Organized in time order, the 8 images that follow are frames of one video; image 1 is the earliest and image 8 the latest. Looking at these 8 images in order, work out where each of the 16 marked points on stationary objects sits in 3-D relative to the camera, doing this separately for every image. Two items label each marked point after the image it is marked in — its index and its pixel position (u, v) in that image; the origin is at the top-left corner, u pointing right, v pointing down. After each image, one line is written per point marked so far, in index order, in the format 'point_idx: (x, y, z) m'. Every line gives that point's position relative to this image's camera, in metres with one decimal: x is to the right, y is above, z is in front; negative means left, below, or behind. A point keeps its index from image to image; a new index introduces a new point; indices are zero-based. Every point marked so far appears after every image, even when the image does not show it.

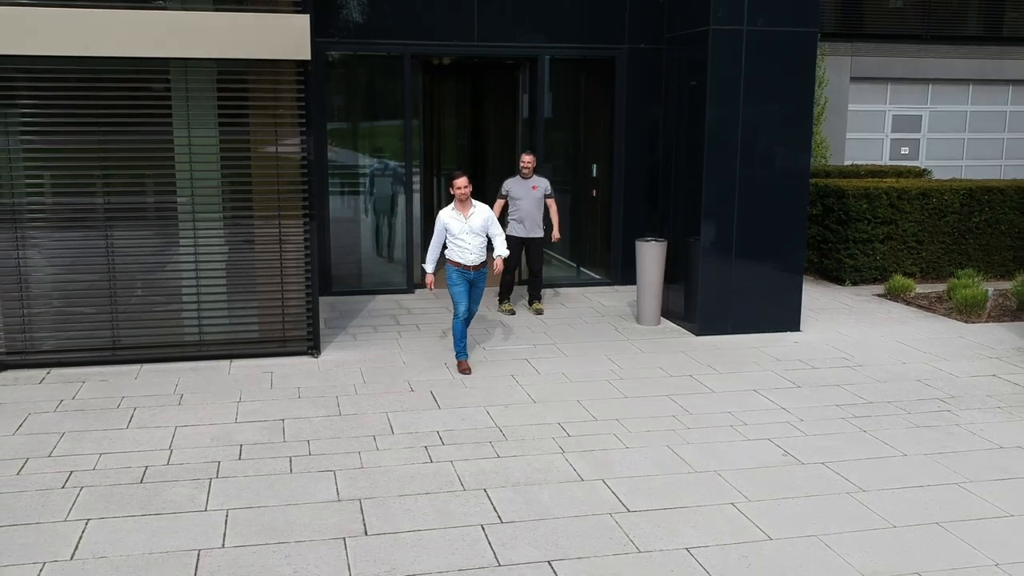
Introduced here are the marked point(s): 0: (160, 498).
0: (-2.0, -1.2, +5.0) m
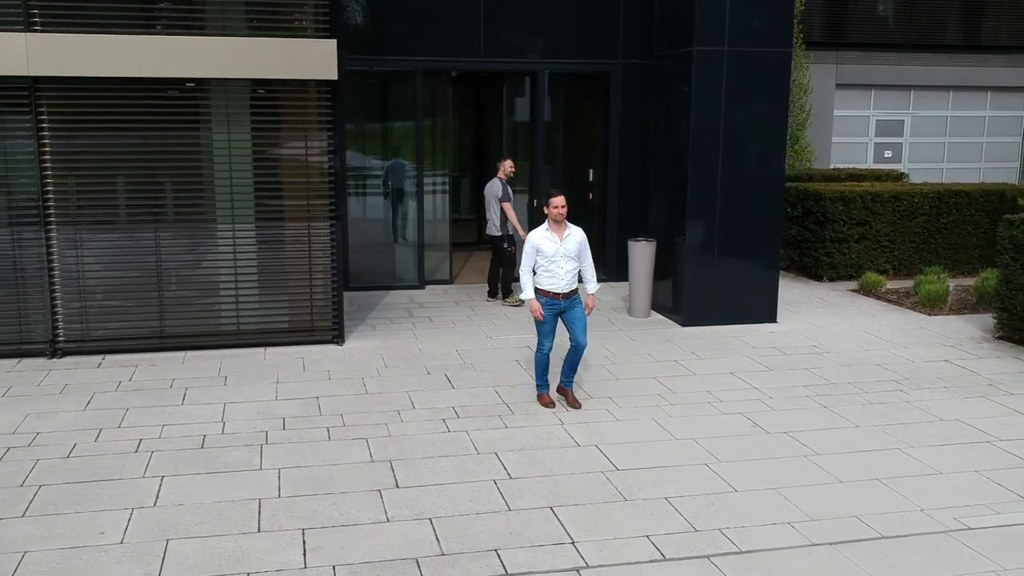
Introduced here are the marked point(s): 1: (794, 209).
0: (-1.9, -1.1, +5.9) m
1: (+3.9, +1.1, +12.5) m
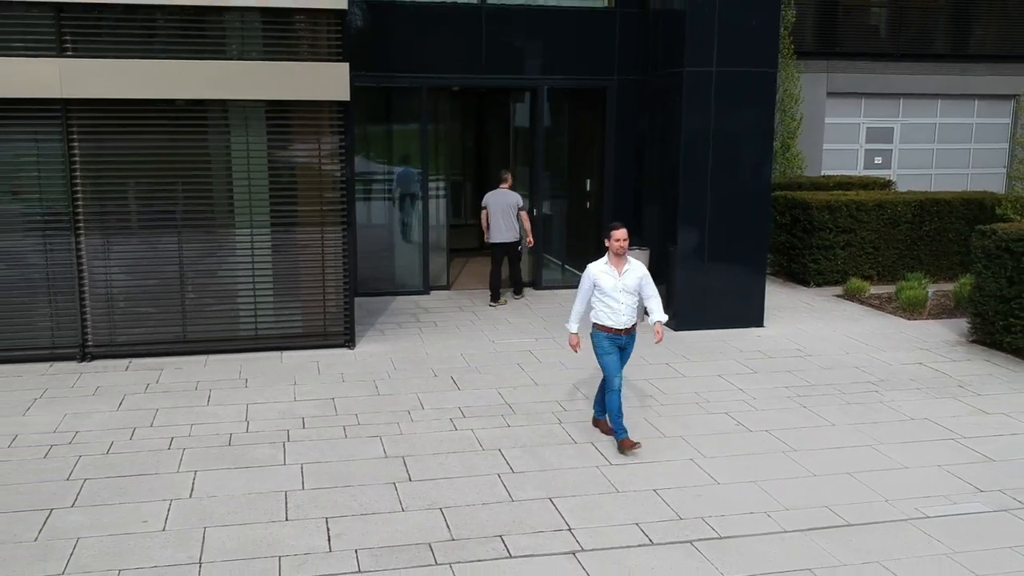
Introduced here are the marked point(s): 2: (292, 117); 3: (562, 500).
0: (-1.9, -1.2, +6.5) m
1: (+3.9, +1.0, +13.1) m
2: (-2.2, +1.7, +9.1) m
3: (+0.3, -1.4, +5.7) m
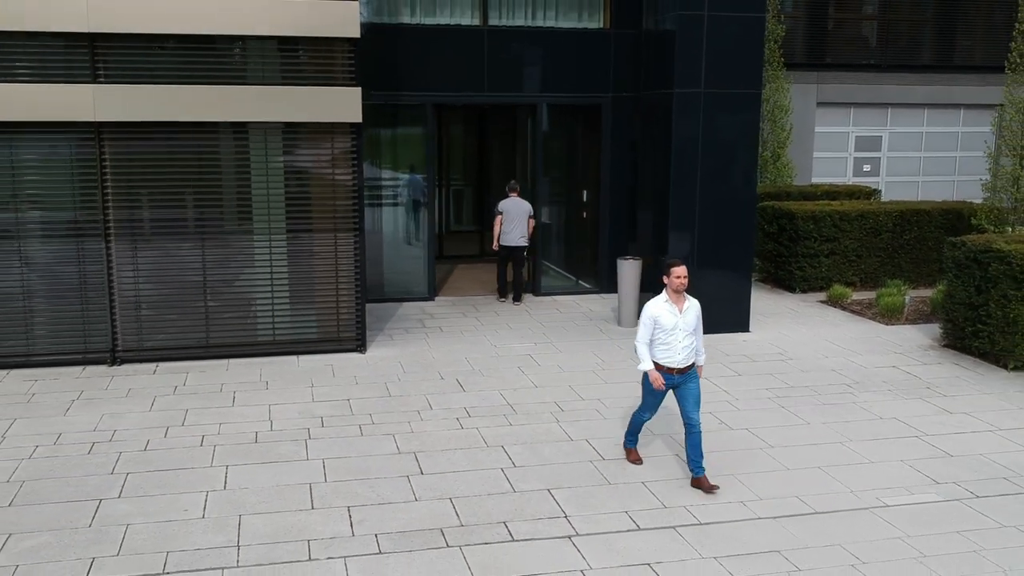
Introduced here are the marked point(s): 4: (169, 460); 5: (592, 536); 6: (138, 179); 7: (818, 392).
0: (-1.9, -1.3, +7.1) m
1: (+3.9, +0.9, +13.7) m
2: (-2.2, +1.6, +9.7) m
3: (+0.3, -1.4, +6.4) m
4: (-2.7, -1.3, +7.0) m
5: (+0.5, -1.6, +5.7) m
6: (-3.9, +1.1, +9.4) m
7: (+3.0, -1.0, +8.7) m
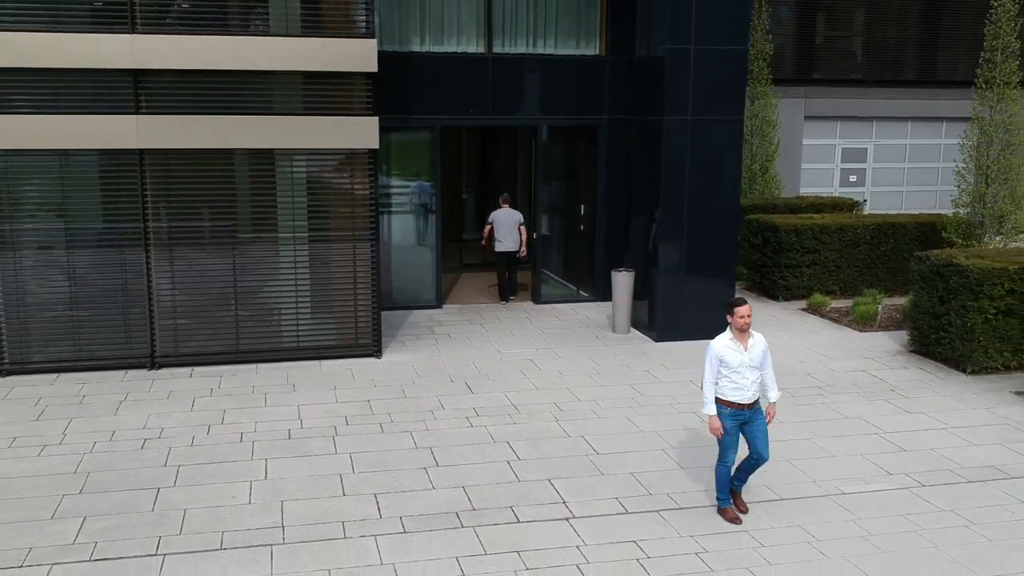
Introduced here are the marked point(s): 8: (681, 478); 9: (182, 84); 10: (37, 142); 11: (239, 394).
0: (-1.8, -1.4, +8.0) m
1: (+4.0, +0.8, +14.6) m
2: (-2.2, +1.5, +10.6) m
3: (+0.4, -1.6, +7.3) m
4: (-2.6, -1.5, +7.9) m
5: (+0.6, -1.7, +6.7) m
6: (-3.9, +1.0, +10.4) m
7: (+3.0, -1.1, +9.6) m
8: (+1.4, -1.6, +7.4) m
9: (-3.7, +2.3, +10.2) m
10: (-5.2, +1.6, +9.9) m
11: (-2.9, -1.1, +9.4) m
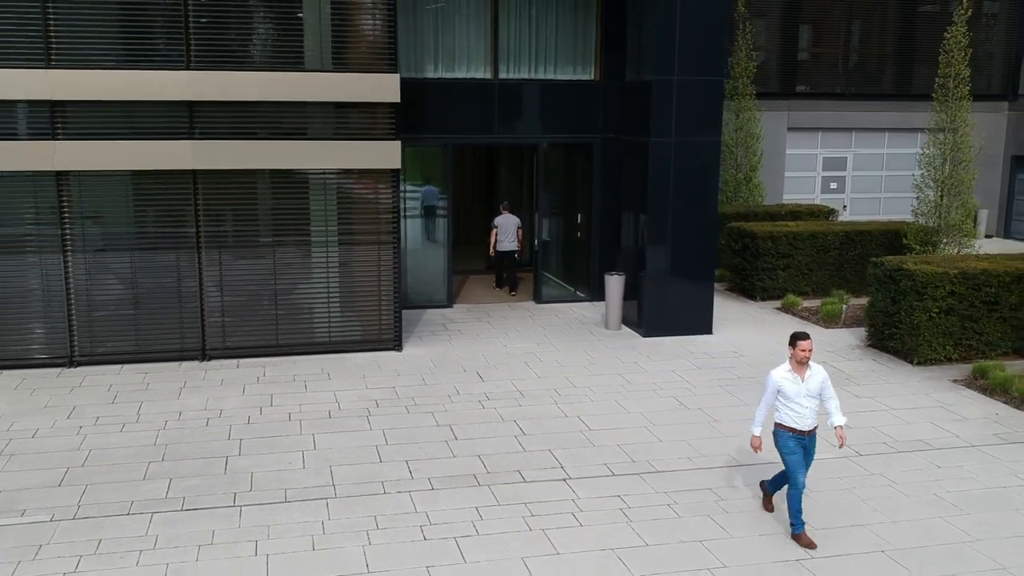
0: (-1.8, -1.4, +9.5) m
1: (+4.0, +0.8, +16.1) m
2: (-2.1, +1.5, +12.1) m
3: (+0.4, -1.6, +8.8) m
4: (-2.5, -1.5, +9.4) m
5: (+0.6, -1.7, +8.2) m
6: (-3.8, +1.0, +11.8) m
7: (+3.1, -1.2, +11.1) m
8: (+1.5, -1.6, +8.9) m
9: (-3.7, +2.3, +11.7) m
10: (-5.1, +1.6, +11.3) m
11: (-2.8, -1.1, +10.9) m
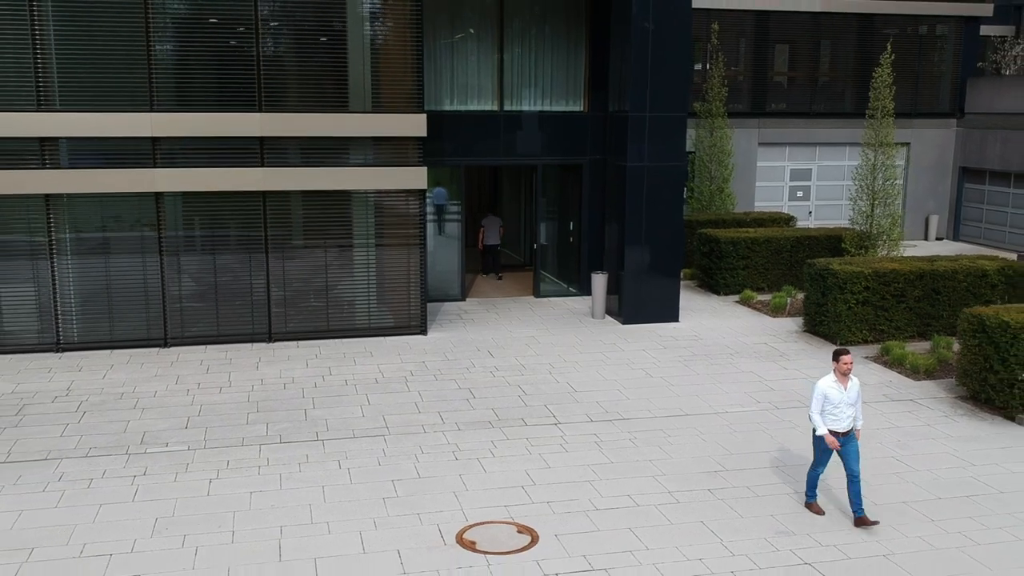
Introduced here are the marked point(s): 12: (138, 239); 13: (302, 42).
0: (-1.7, -1.4, +12.5) m
1: (+4.1, +0.9, +19.1) m
2: (-2.0, +1.5, +15.1) m
3: (+0.5, -1.5, +11.8) m
4: (-2.5, -1.4, +12.3) m
5: (+0.7, -1.7, +11.1) m
6: (-3.8, +1.1, +14.8) m
7: (+3.1, -1.1, +14.1) m
8: (+1.5, -1.5, +11.9) m
9: (-3.6, +2.4, +14.6) m
10: (-5.1, +1.6, +14.3) m
11: (-2.7, -1.1, +13.9) m
12: (-6.1, +0.8, +14.5) m
13: (-3.4, +4.0, +14.7) m
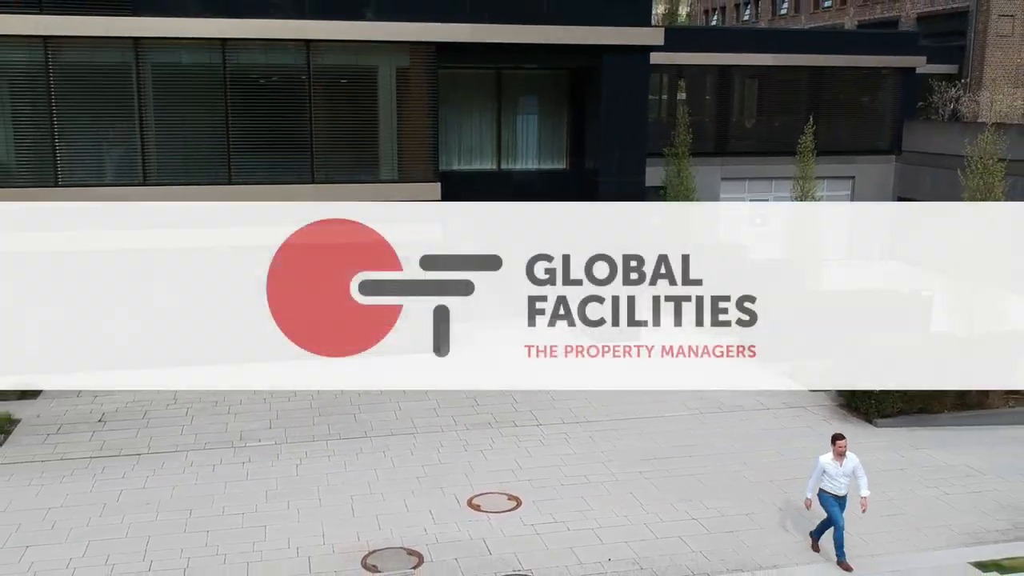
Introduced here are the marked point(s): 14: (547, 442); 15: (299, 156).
0: (-1.8, -2.0, +16.7) m
1: (+4.0, +0.3, +23.3) m
2: (-2.1, +0.9, +19.3) m
3: (+0.4, -2.2, +16.0) m
4: (-2.6, -2.1, +16.5) m
5: (+0.6, -2.3, +15.3) m
6: (-3.9, +0.4, +19.0) m
7: (+3.0, -1.7, +18.3) m
8: (+1.4, -2.2, +16.1) m
9: (-3.7, +1.7, +18.8) m
10: (-5.2, +1.0, +18.5) m
11: (-2.8, -1.7, +18.1) m
12: (-6.2, +0.2, +18.7) m
13: (-3.5, +3.4, +18.8) m
14: (+0.6, -2.5, +14.5) m
15: (-4.4, +2.8, +18.7) m
